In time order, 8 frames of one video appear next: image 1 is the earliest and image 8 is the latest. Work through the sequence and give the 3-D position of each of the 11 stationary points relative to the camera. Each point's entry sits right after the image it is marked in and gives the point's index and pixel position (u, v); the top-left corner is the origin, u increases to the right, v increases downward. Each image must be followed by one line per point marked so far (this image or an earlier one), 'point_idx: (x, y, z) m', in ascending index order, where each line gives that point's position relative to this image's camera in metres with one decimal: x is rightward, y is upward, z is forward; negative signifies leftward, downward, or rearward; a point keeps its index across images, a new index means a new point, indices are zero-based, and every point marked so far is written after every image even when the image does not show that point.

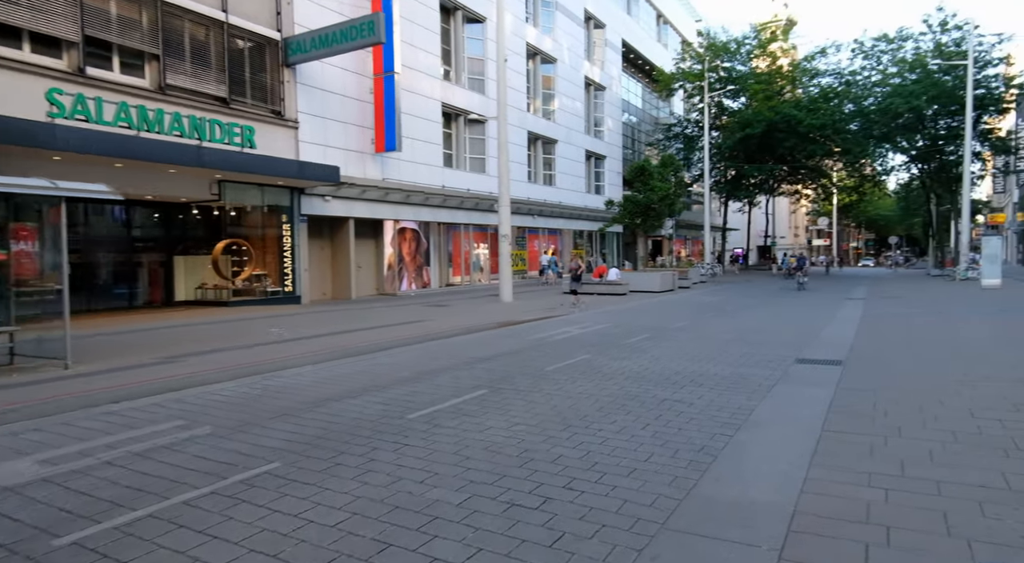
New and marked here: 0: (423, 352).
0: (-1.4, -1.1, +9.7) m
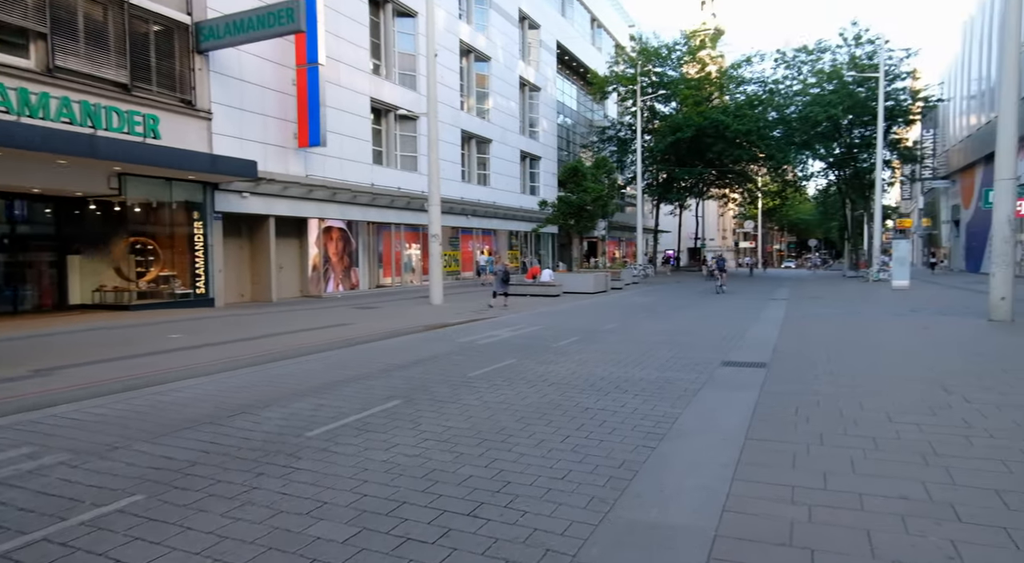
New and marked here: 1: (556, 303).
0: (-2.5, -1.1, +9.1) m
1: (+1.4, -0.7, +19.9) m
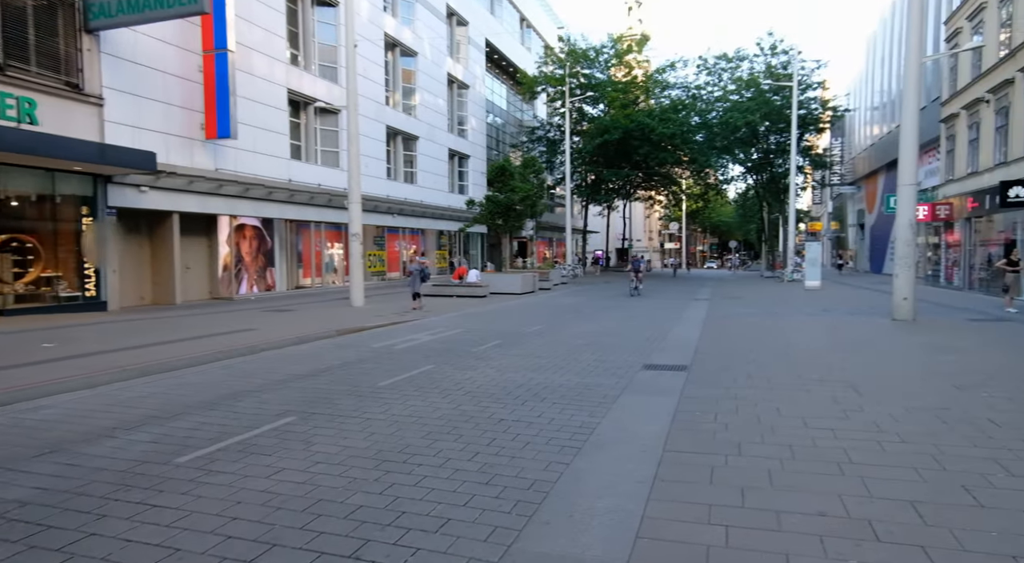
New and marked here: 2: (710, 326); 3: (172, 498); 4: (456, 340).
0: (-3.7, -1.2, +8.4) m
1: (-1.0, -0.7, +19.5) m
2: (+4.7, -1.1, +15.0) m
3: (-2.0, -1.3, +3.7) m
4: (-1.0, -1.1, +11.3) m
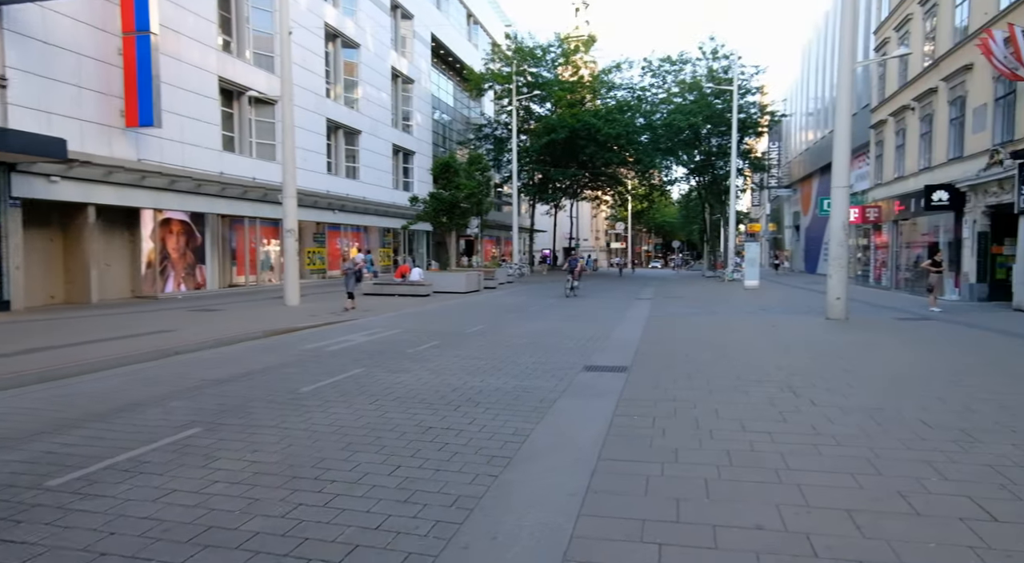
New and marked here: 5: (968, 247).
0: (-4.5, -1.1, +7.7) m
1: (-2.7, -0.7, +19.1) m
2: (+3.3, -1.0, +15.0) m
3: (-2.5, -1.3, +3.2) m
4: (-2.1, -1.0, +10.8) m
5: (+13.4, +1.0, +18.4) m
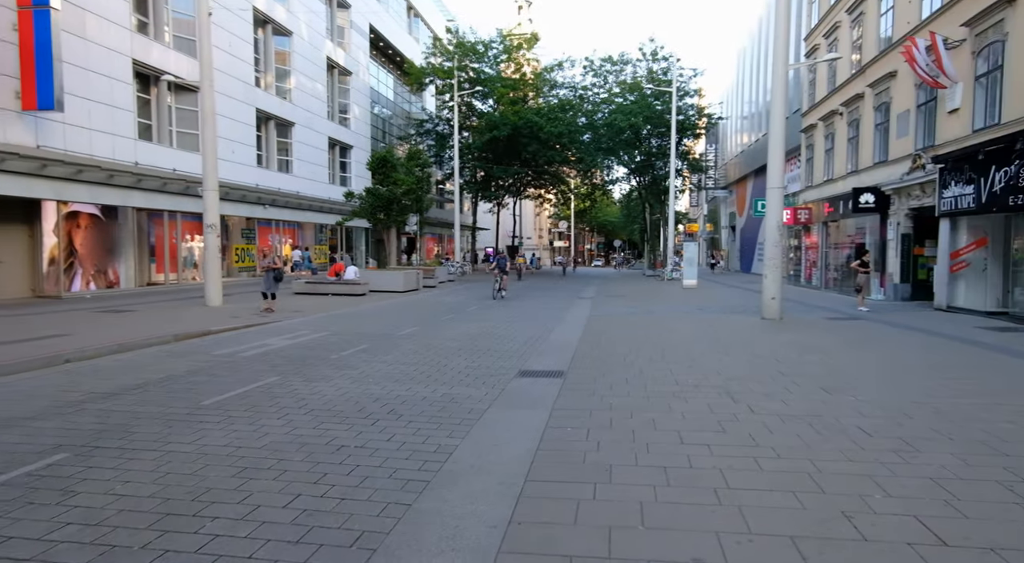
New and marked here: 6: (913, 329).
0: (-5.3, -1.1, +6.8) m
1: (-4.5, -0.6, +18.3) m
2: (+1.9, -1.0, +14.7) m
3: (-2.9, -1.3, +2.5) m
4: (-3.2, -1.0, +10.1) m
5: (+11.6, +1.0, +19.0) m
6: (+8.5, -1.0, +13.3) m
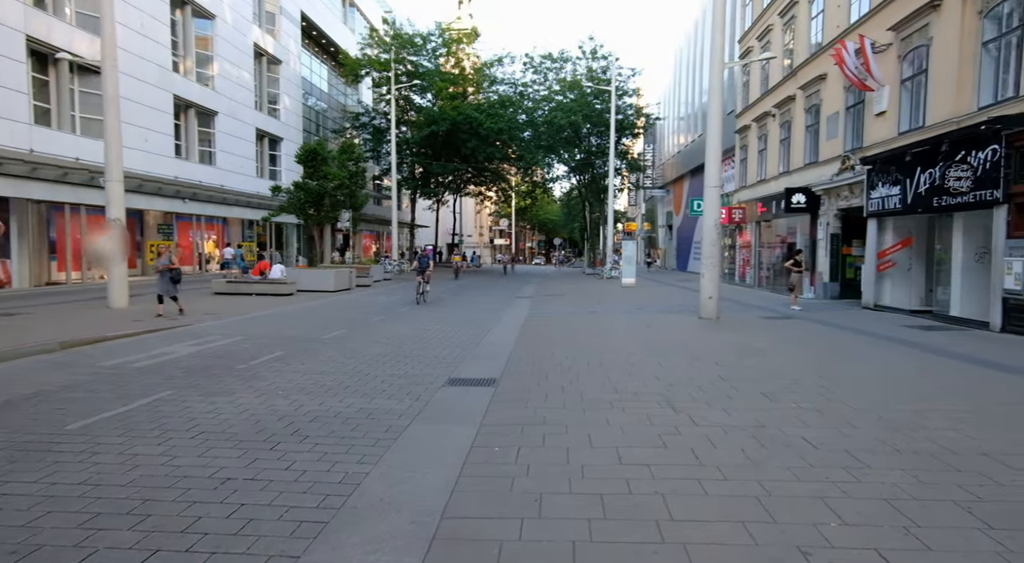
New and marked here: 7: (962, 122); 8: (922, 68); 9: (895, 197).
0: (-6.0, -1.2, +5.7) m
1: (-6.3, -0.6, +17.2) m
2: (+0.4, -1.0, +14.2) m
3: (-3.2, -1.3, +1.7) m
4: (-4.2, -1.0, +9.2) m
5: (+9.6, +1.0, +19.4) m
6: (+7.1, -1.0, +13.4) m
7: (+9.3, +3.3, +13.0) m
8: (+9.6, +5.0, +14.7) m
9: (+9.1, +2.0, +14.8) m
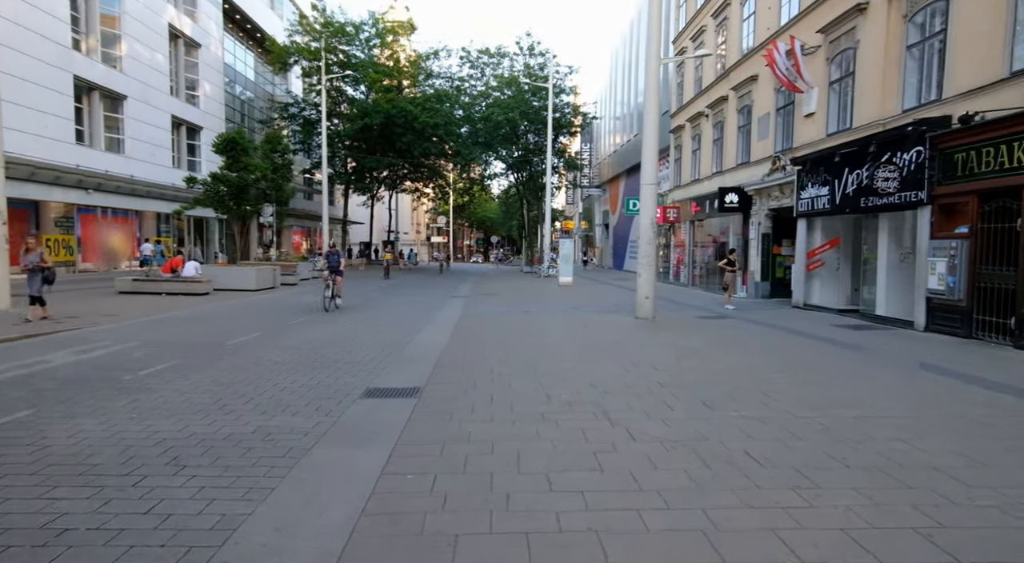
0: (-6.6, -1.2, +4.5) m
1: (-8.0, -0.6, +15.9) m
2: (-1.1, -1.0, +13.6) m
3: (-3.5, -1.4, +0.7) m
4: (-5.2, -1.0, +8.1) m
5: (+7.6, +1.1, +19.6) m
6: (+5.7, -1.0, +13.5) m
7: (+7.9, +3.3, +13.2) m
8: (+8.0, +5.0, +14.9) m
9: (+7.5, +2.0, +15.0) m
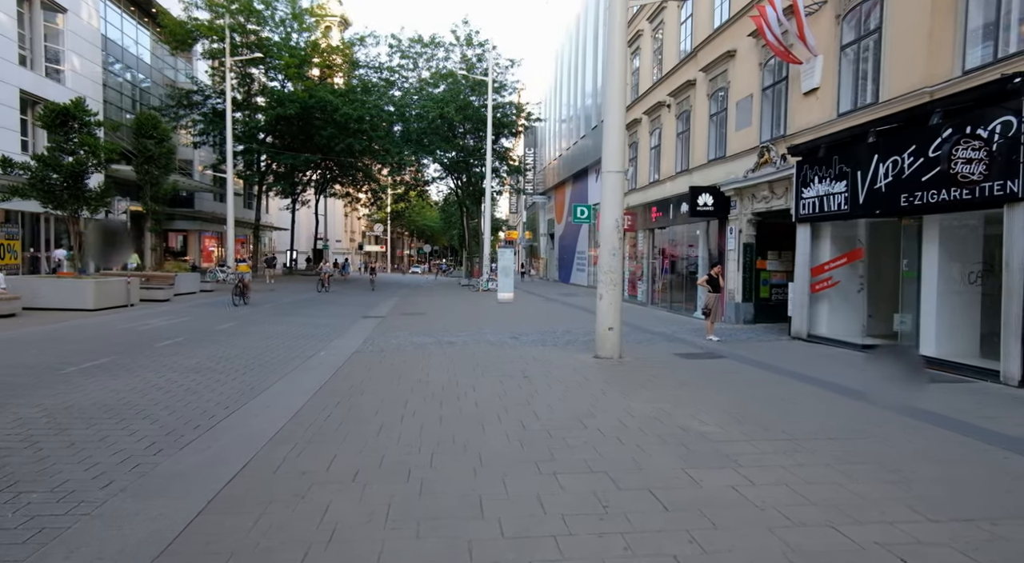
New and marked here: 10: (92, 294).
0: (-7.2, -1.3, -0.5) m
1: (-9.6, -0.9, +10.7) m
2: (-2.5, -1.4, +9.1) m
3: (-3.7, -1.5, -4.0) m
4: (-6.1, -1.3, +3.2) m
5: (+5.6, +0.5, +15.9) m
6: (+4.3, -1.4, +9.6) m
7: (+6.6, +2.9, +9.6) m
8: (+6.5, +4.6, +11.3) m
9: (+5.9, +1.6, +11.3) m
10: (-10.9, -0.2, +16.3) m
